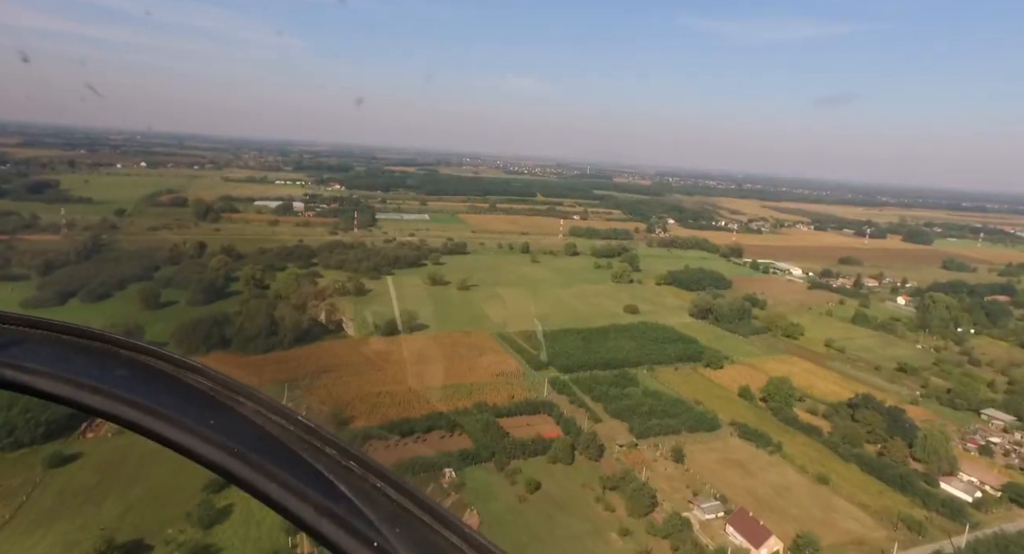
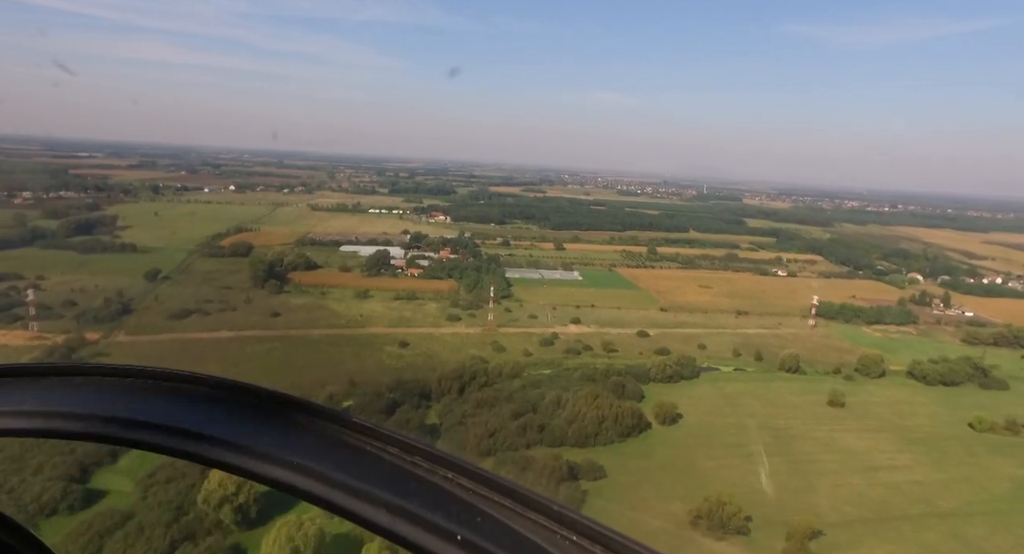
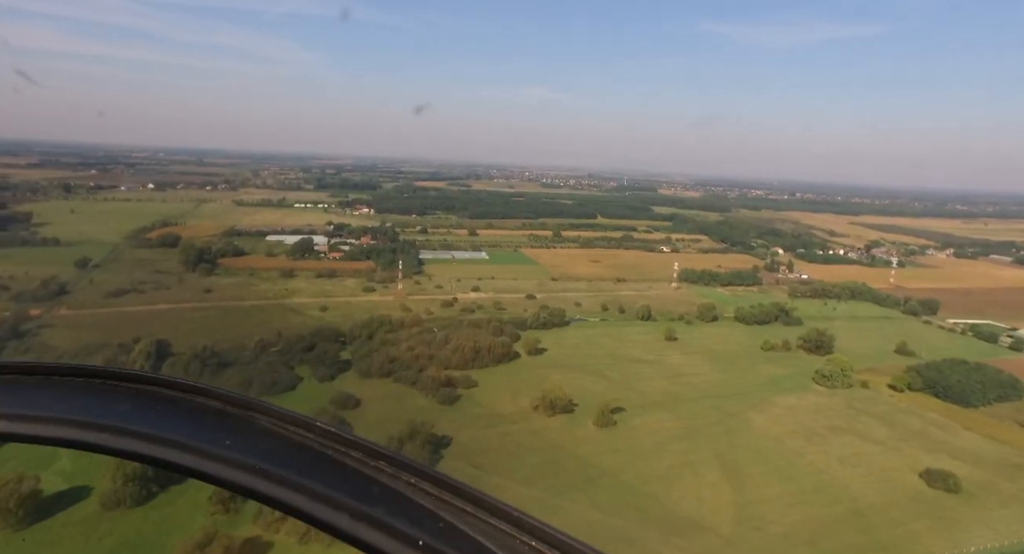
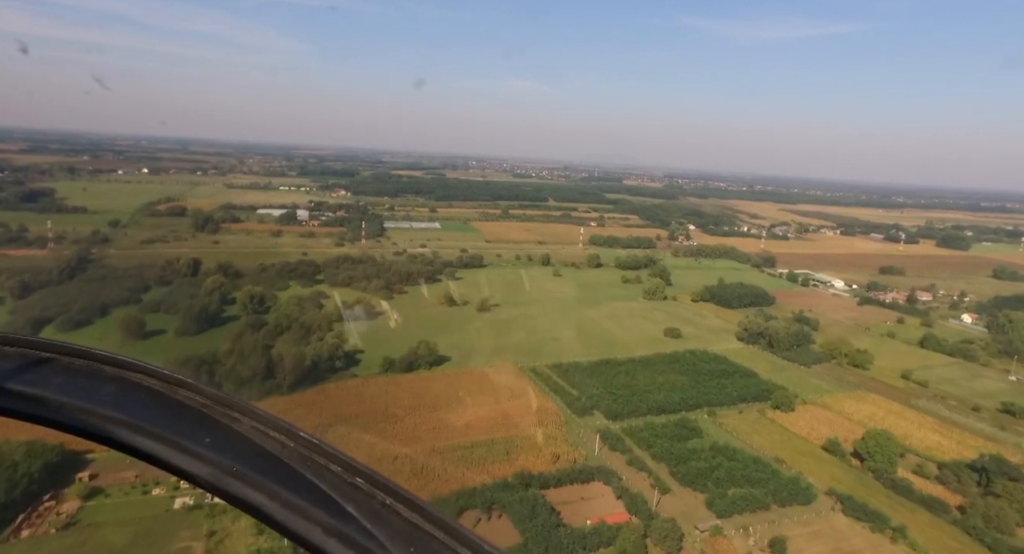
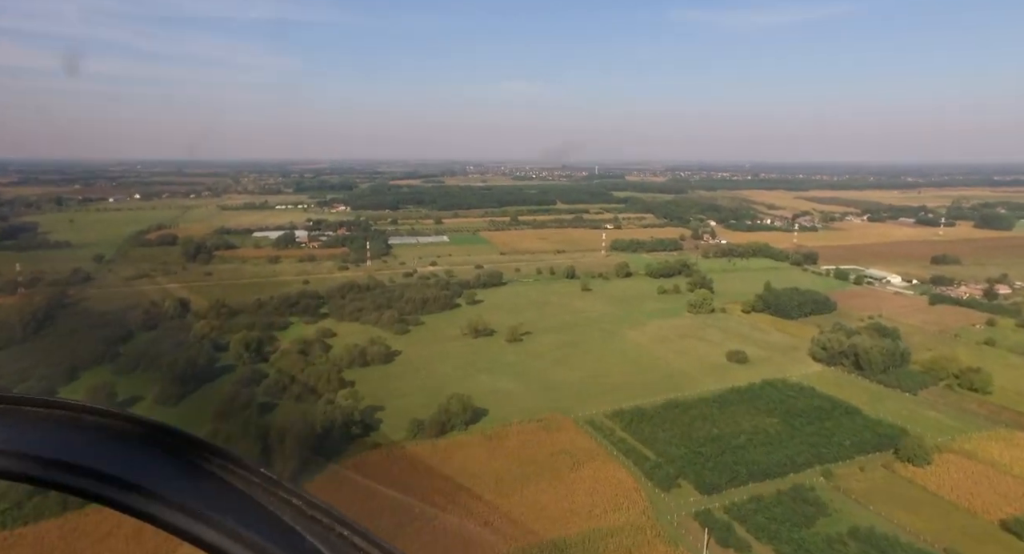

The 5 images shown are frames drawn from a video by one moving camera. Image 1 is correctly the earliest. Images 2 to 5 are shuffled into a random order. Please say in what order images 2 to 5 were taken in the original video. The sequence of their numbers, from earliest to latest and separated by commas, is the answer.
4, 5, 3, 2
